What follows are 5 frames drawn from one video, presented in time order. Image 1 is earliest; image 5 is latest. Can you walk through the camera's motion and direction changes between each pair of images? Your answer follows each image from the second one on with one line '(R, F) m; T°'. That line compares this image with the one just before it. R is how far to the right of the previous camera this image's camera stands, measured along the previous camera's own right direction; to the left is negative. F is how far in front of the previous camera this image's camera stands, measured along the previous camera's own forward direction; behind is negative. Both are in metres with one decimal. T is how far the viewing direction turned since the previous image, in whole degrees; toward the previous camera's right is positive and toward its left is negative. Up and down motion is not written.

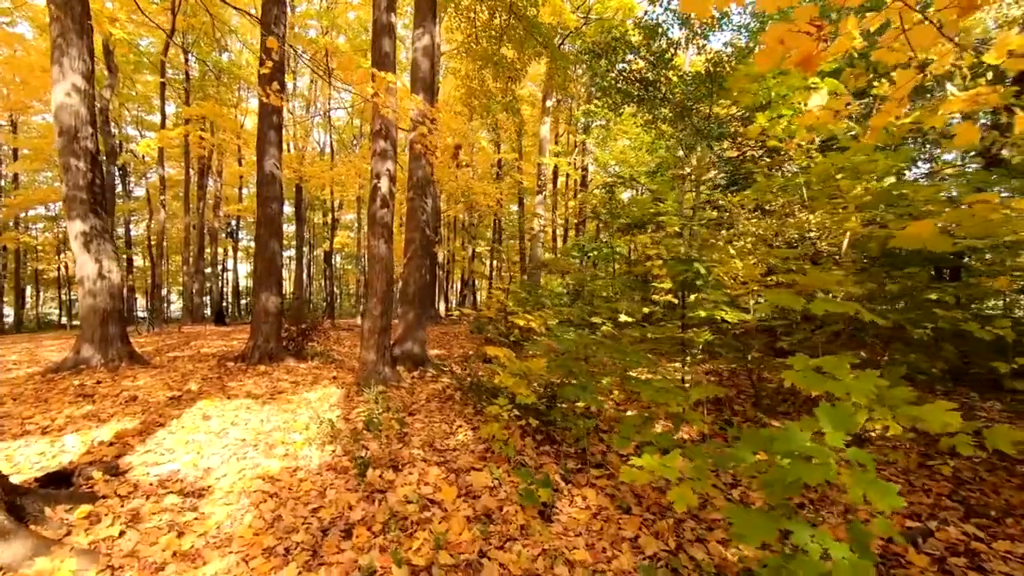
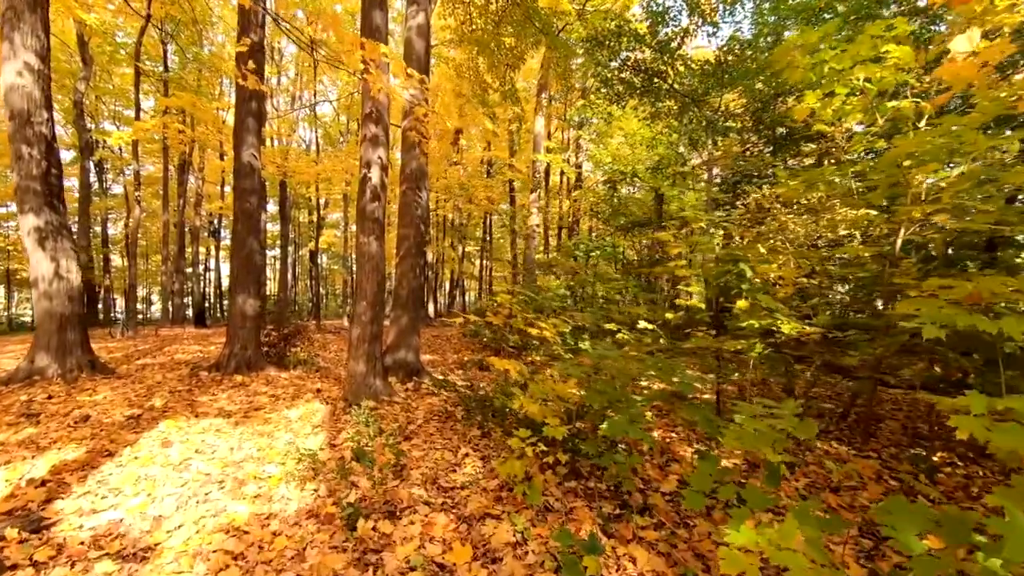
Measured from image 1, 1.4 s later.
(-0.2, +0.7) m; +1°
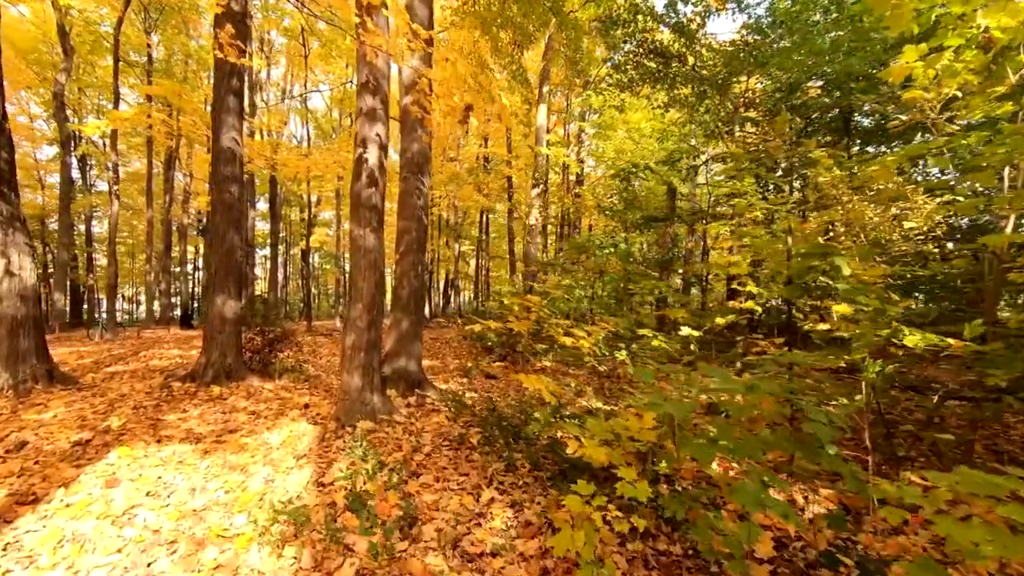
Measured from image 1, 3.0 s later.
(-0.3, +0.9) m; +1°
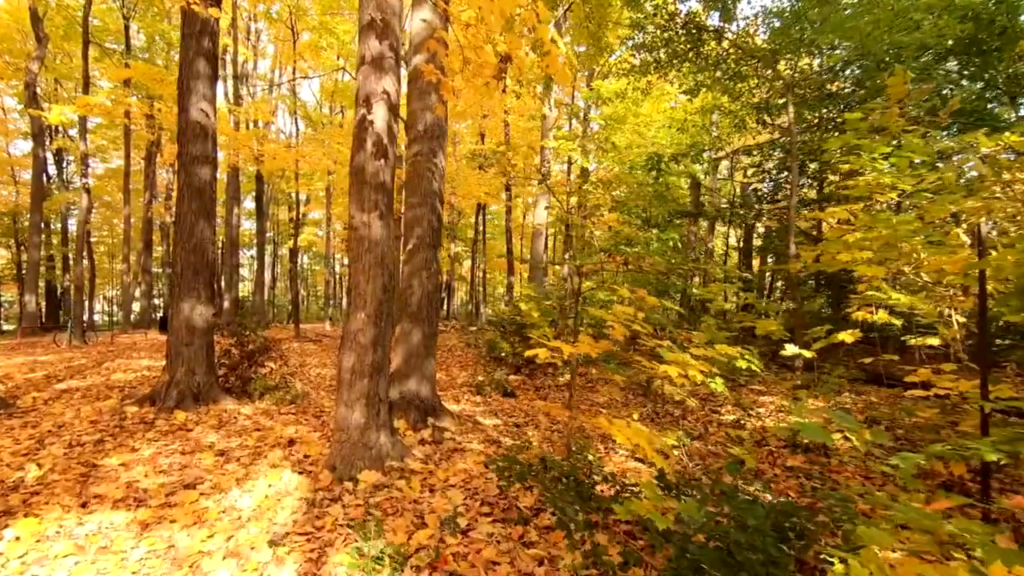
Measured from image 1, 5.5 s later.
(-0.4, +1.2) m; +1°
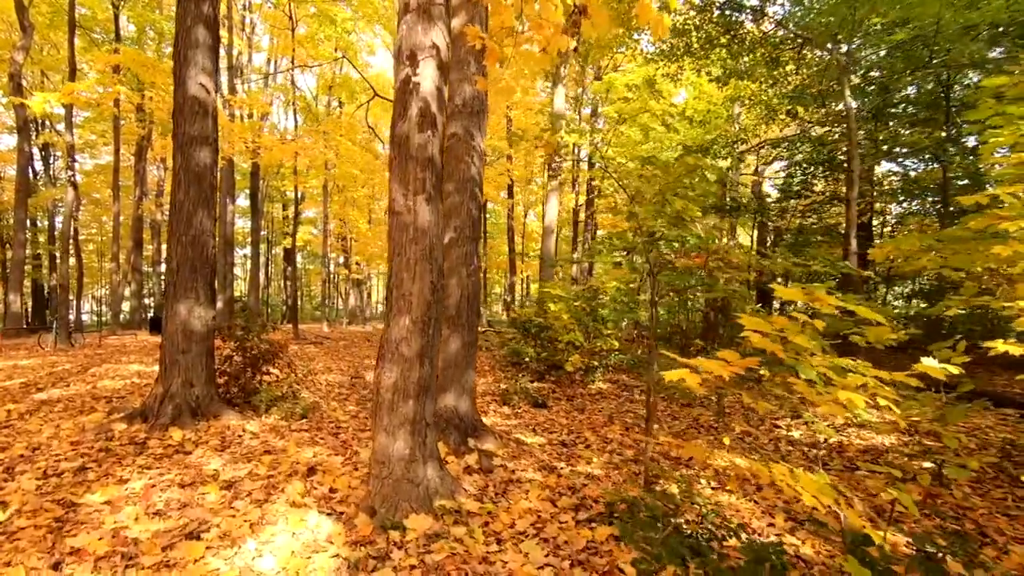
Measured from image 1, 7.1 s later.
(-0.5, +0.7) m; +1°
